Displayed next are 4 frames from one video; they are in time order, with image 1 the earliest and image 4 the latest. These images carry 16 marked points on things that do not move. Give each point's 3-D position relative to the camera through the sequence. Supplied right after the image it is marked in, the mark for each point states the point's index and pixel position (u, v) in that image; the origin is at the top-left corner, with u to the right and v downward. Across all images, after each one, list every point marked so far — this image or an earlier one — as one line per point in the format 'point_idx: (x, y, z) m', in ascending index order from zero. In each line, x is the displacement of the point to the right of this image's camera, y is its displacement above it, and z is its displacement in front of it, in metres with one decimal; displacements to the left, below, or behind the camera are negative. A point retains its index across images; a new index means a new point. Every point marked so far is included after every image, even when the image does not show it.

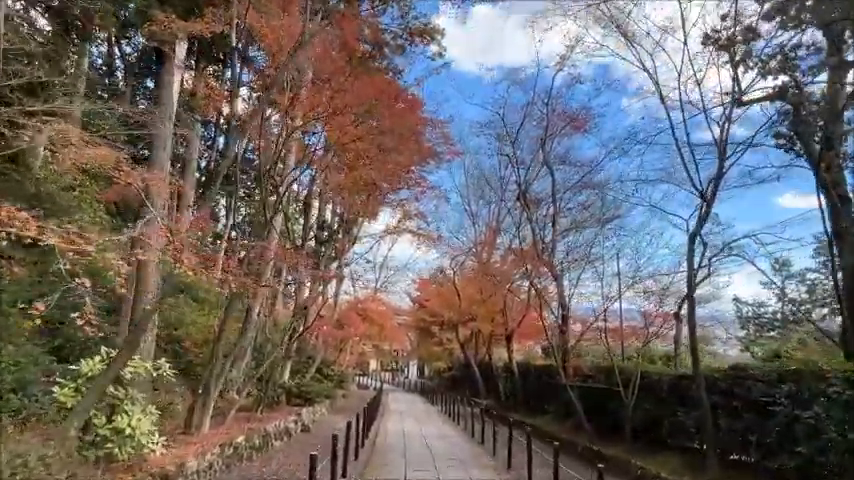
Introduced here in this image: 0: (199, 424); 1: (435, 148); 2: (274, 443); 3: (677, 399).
0: (-3.7, -3.0, +9.3) m
1: (+0.3, +3.0, +19.1) m
2: (-3.0, -3.9, +11.4) m
3: (+4.3, -2.8, +10.1) m
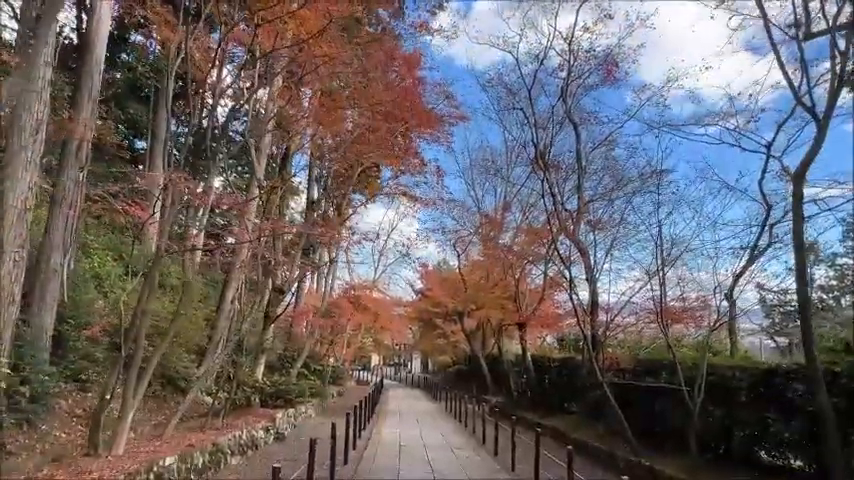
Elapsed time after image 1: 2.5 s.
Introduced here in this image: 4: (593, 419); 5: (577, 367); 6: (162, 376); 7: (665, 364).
0: (-3.7, -2.4, +6.7) m
1: (+0.3, +3.7, +16.5) m
2: (-3.0, -3.3, +8.8) m
3: (+4.3, -2.1, +7.5) m
4: (+3.9, -4.2, +13.5) m
5: (+4.0, -3.4, +15.5) m
6: (-5.3, -2.7, +11.7) m
7: (+4.1, -2.1, +9.9) m
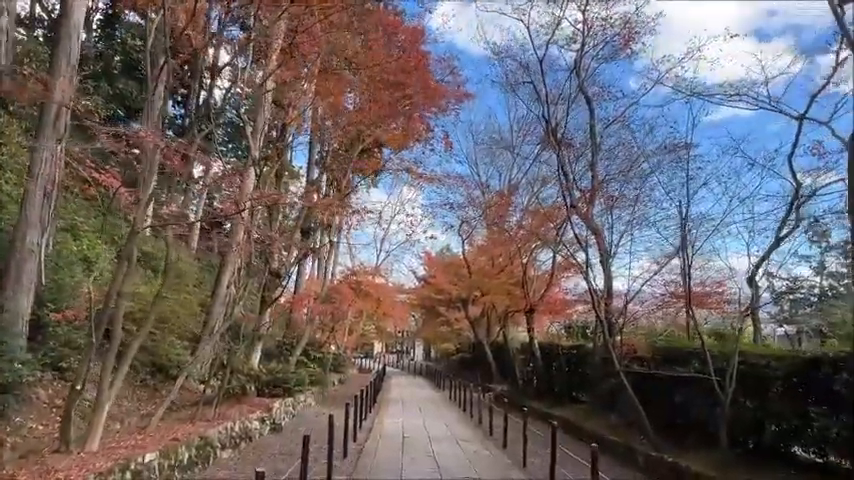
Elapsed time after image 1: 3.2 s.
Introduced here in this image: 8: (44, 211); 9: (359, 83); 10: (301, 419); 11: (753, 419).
0: (-3.6, -2.1, +6.1) m
1: (+0.4, +4.2, +15.7) m
2: (-2.9, -3.0, +8.2) m
3: (+4.4, -1.8, +6.8) m
4: (+4.0, -3.8, +12.9) m
5: (+4.1, -2.9, +14.8) m
6: (-5.2, -2.3, +11.1) m
7: (+4.2, -1.8, +9.2) m
8: (-5.6, +0.4, +8.6) m
9: (-1.5, +3.5, +13.4) m
10: (-2.9, -4.2, +13.6) m
11: (+4.3, -2.3, +7.7) m
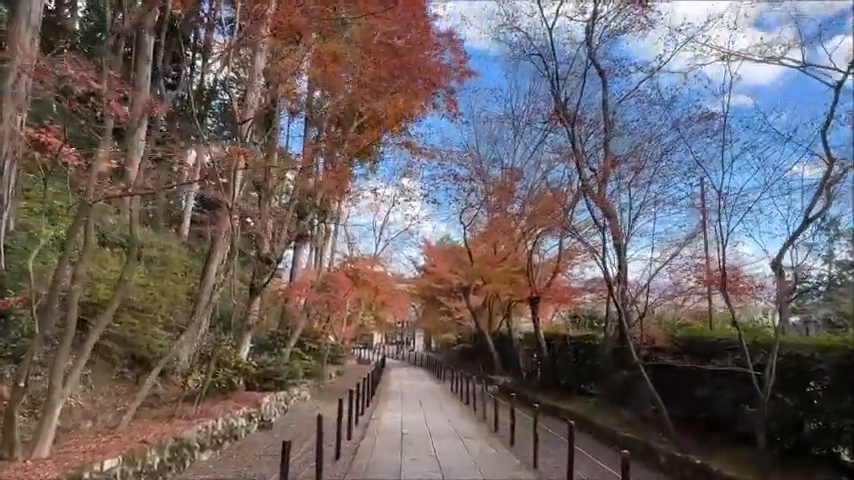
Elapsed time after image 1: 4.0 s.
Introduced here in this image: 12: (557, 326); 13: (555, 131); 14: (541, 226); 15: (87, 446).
0: (-3.6, -1.9, +5.3) m
1: (+0.4, +4.6, +14.8) m
2: (-2.9, -2.7, +7.4) m
3: (+4.4, -1.6, +6.0) m
4: (+4.0, -3.4, +12.1) m
5: (+4.1, -2.5, +14.0) m
6: (-5.2, -2.0, +10.3) m
7: (+4.2, -1.5, +8.4) m
8: (-5.6, +0.7, +7.7) m
9: (-1.5, +3.8, +12.5) m
10: (-2.9, -3.8, +12.8) m
11: (+4.3, -2.1, +6.9) m
12: (+4.3, -2.9, +19.4) m
13: (+2.9, +2.5, +13.5) m
14: (+3.1, +0.4, +15.5) m
15: (-3.5, -2.1, +6.1) m
